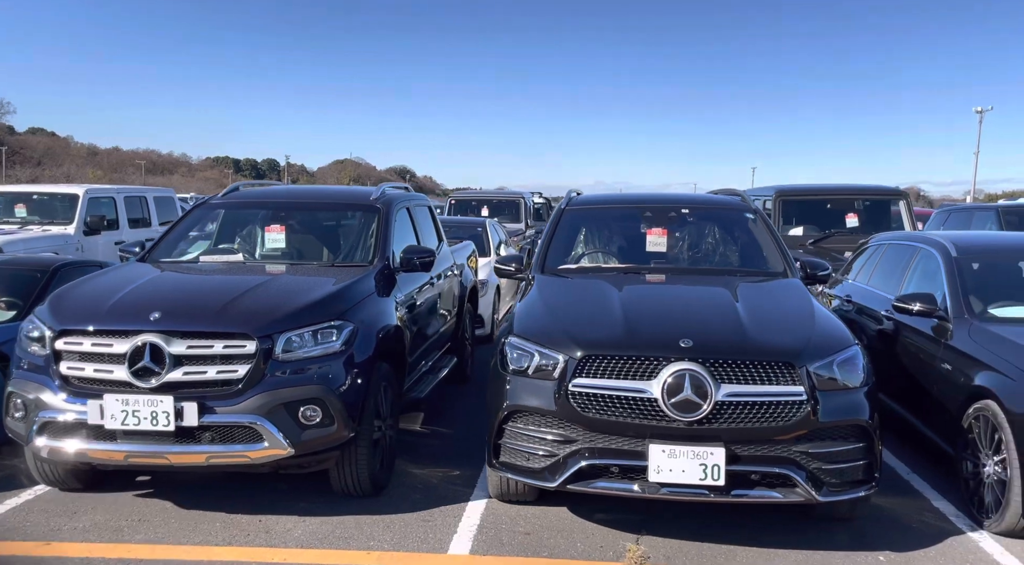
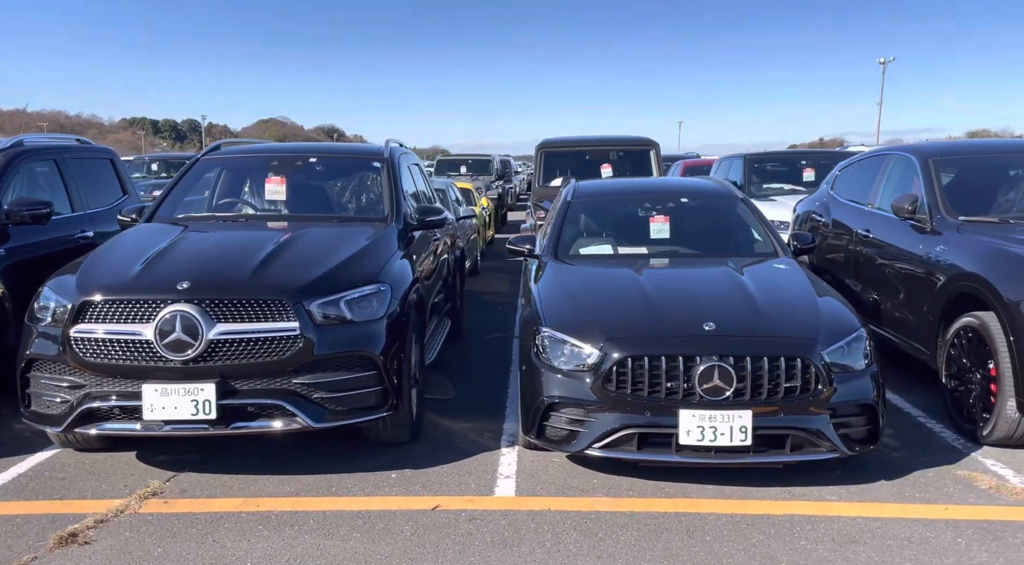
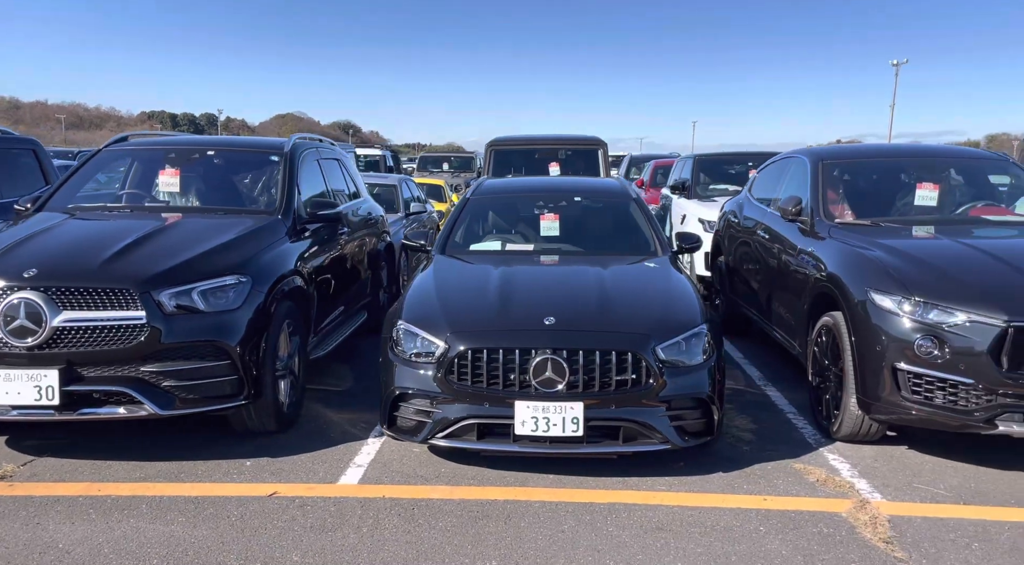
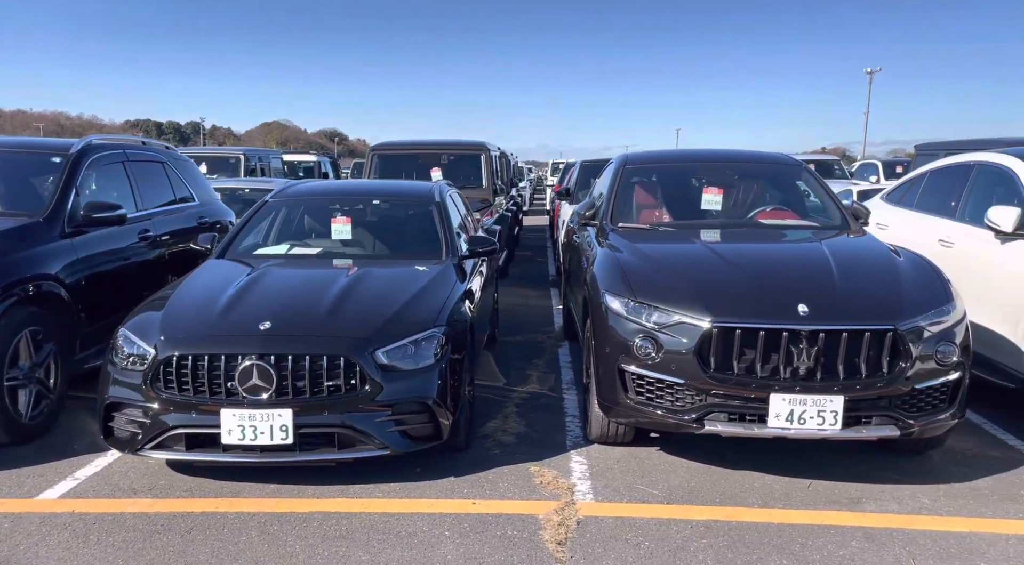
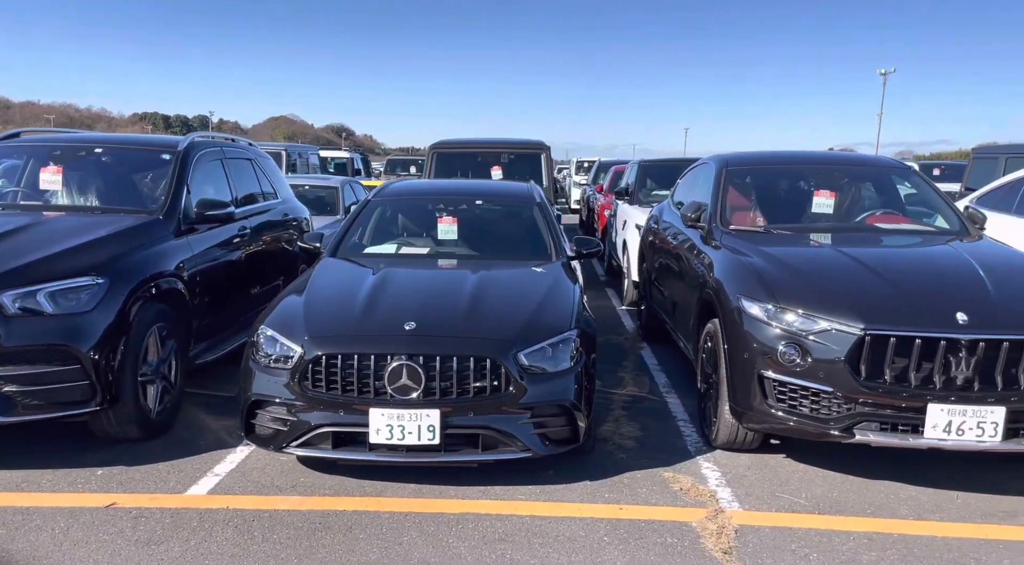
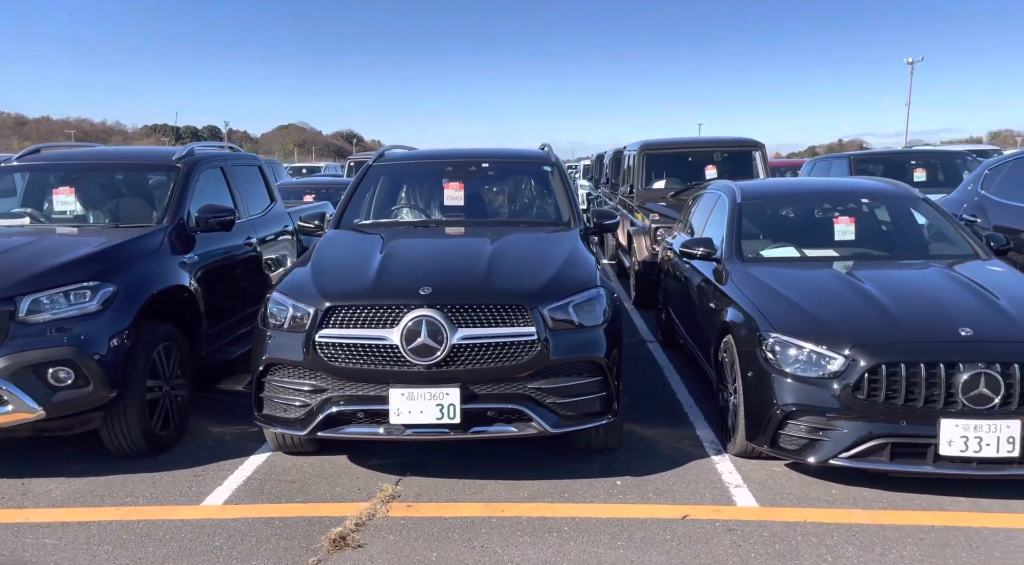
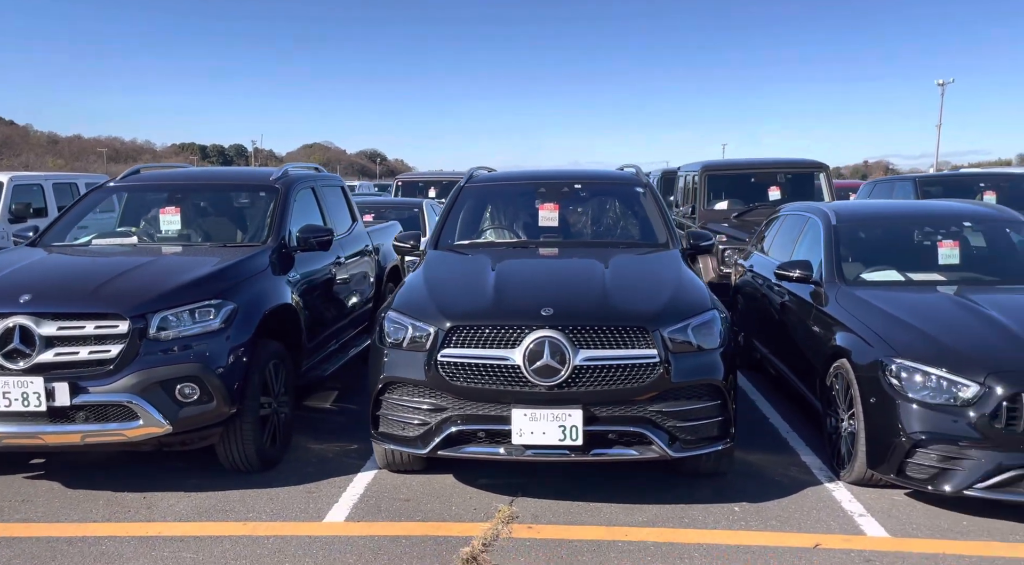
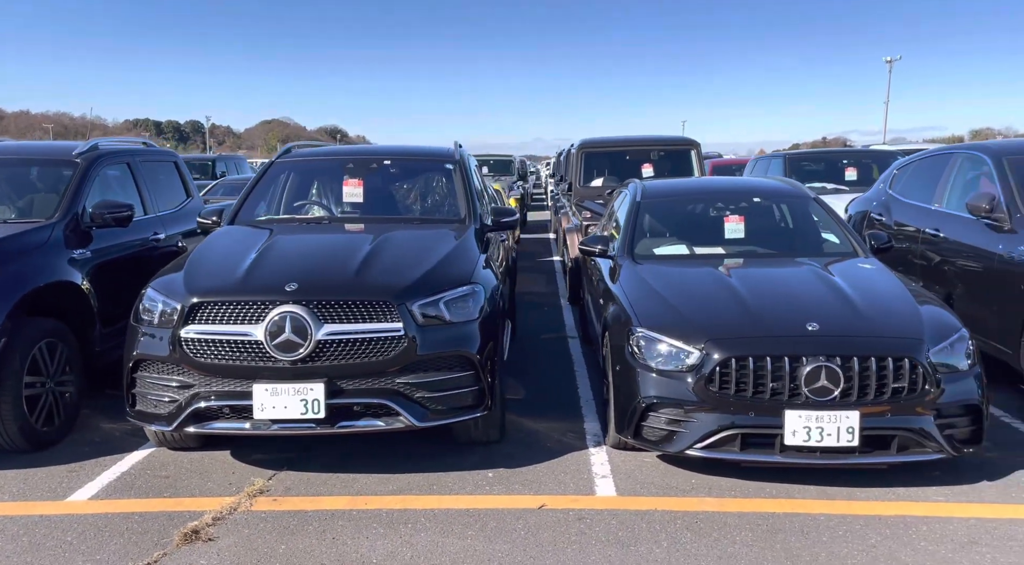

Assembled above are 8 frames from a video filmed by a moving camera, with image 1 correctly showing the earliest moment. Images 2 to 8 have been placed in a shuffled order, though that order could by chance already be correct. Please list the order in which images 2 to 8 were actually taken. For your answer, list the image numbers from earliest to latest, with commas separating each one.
7, 6, 8, 2, 3, 5, 4
